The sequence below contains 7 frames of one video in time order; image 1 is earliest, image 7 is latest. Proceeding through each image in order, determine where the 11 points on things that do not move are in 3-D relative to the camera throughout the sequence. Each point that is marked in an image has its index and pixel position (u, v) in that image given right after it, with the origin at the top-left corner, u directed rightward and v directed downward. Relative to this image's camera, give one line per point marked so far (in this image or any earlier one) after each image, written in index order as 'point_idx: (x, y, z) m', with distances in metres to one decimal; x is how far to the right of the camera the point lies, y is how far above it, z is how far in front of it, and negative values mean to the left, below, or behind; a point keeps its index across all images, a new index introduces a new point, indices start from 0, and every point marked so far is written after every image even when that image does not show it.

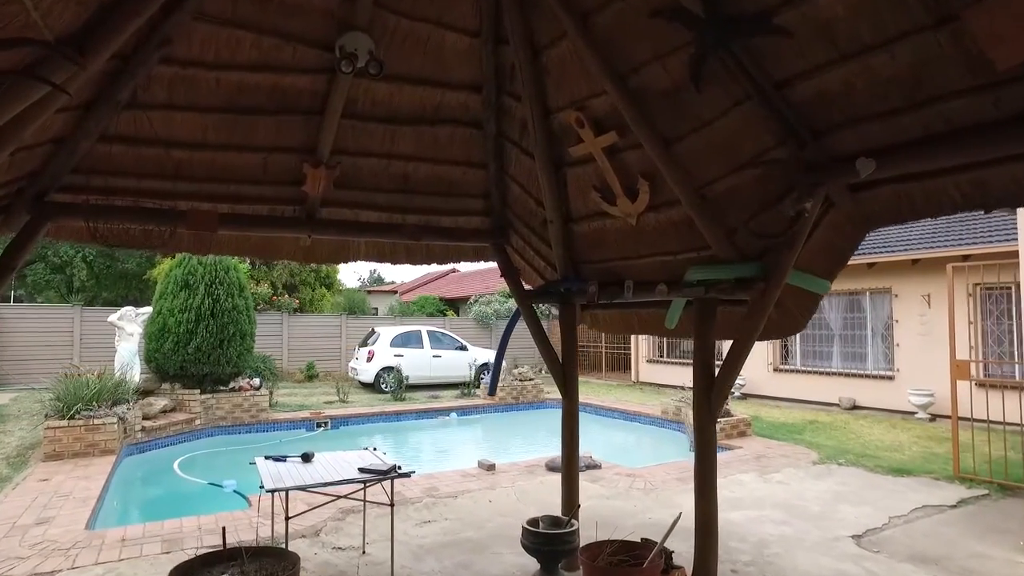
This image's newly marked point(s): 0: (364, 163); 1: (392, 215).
0: (-1.1, +0.9, +3.6) m
1: (-1.0, +0.6, +3.9) m
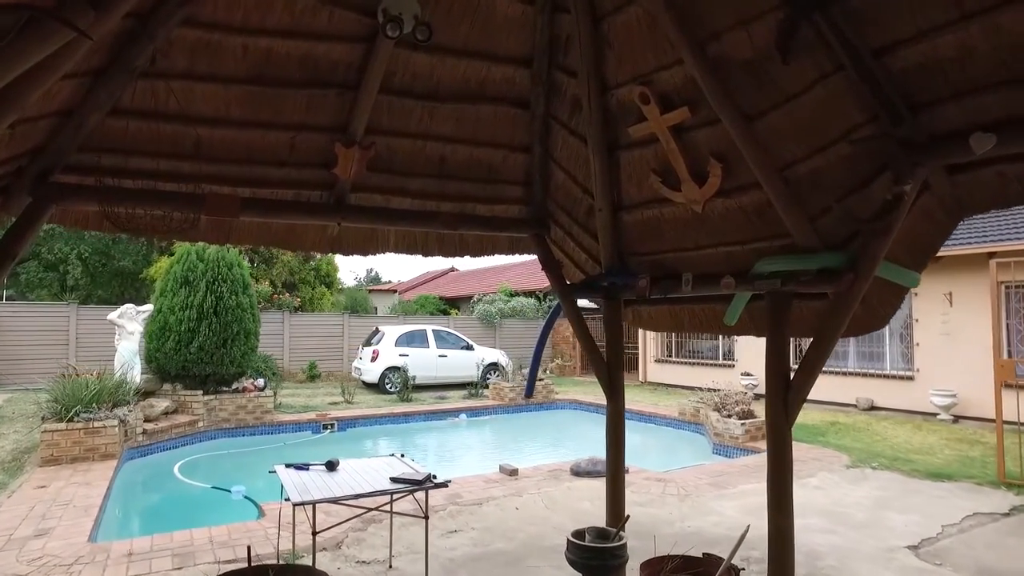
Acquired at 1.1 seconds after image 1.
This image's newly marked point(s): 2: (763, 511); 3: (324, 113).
0: (-0.8, +1.0, +3.3) m
1: (-0.6, +0.6, +3.6) m
2: (+2.7, -2.4, +5.2) m
3: (-1.2, +1.1, +3.0) m
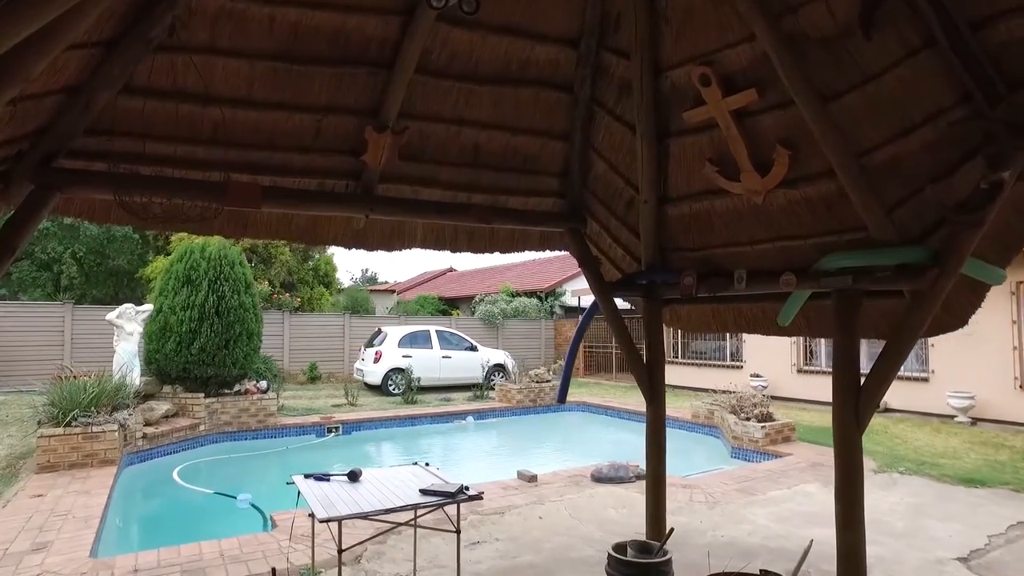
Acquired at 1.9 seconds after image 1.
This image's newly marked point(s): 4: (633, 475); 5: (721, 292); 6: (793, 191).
0: (-0.5, +1.0, +3.0) m
1: (-0.4, +0.7, +3.4) m
2: (+3.0, -2.4, +5.0) m
3: (-0.9, +1.1, +2.8) m
4: (+1.6, -2.4, +6.2) m
5: (+1.4, 0.0, +3.2) m
6: (+1.6, +0.6, +2.8) m
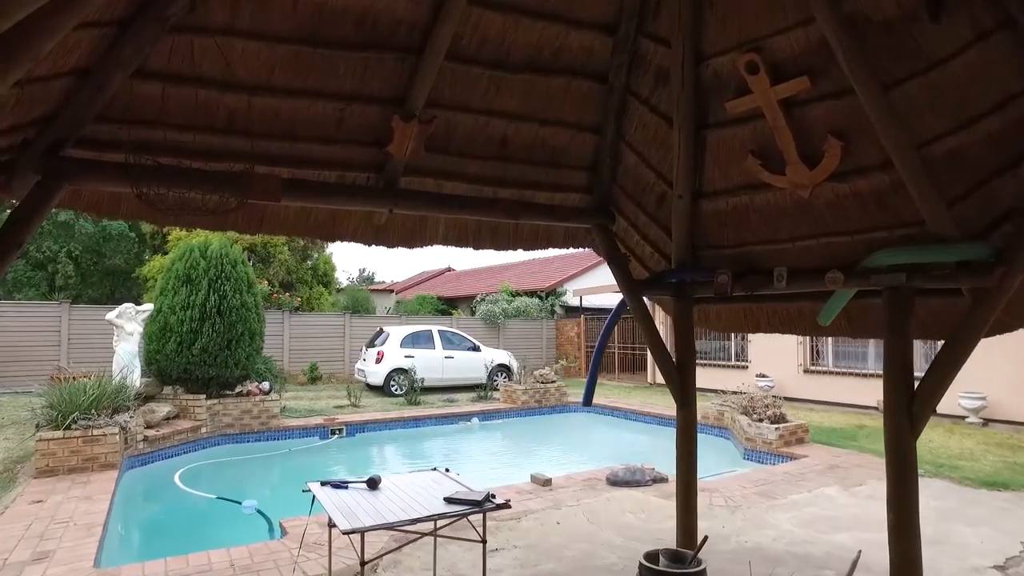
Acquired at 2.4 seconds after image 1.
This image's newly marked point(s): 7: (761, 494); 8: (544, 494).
0: (-0.3, +1.0, +2.9) m
1: (-0.2, +0.7, +3.2) m
2: (+3.2, -2.4, +4.9) m
3: (-0.7, +1.1, +2.6) m
4: (+1.8, -2.4, +6.1) m
5: (+1.6, 0.0, +3.1) m
6: (+1.8, +0.6, +2.6) m
7: (+2.9, -2.4, +5.6) m
8: (+0.4, -2.5, +5.6) m
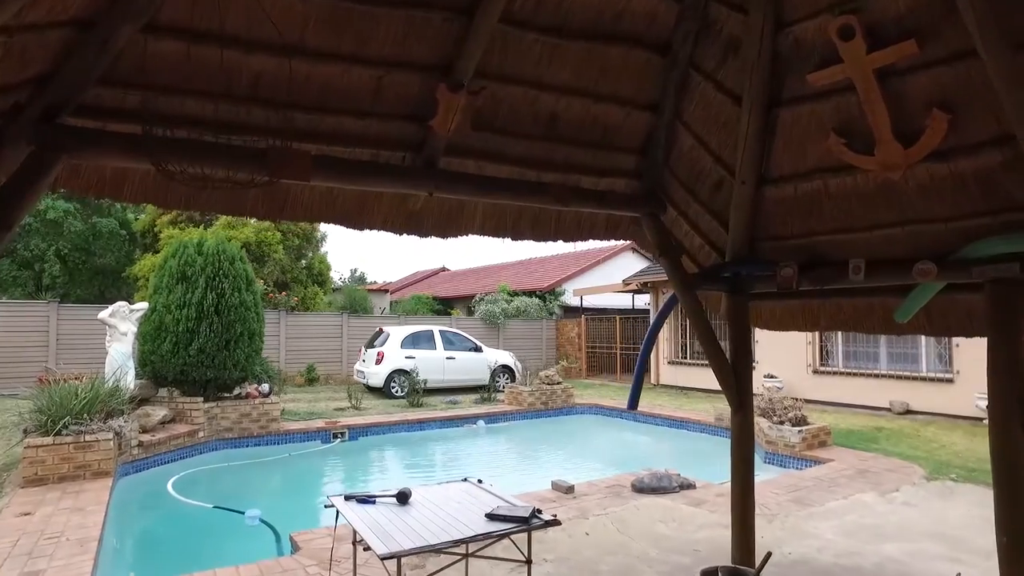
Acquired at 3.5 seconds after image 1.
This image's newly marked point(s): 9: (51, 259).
0: (0.0, +1.1, +2.6) m
1: (+0.1, +0.7, +2.9) m
2: (+3.4, -2.4, +4.6) m
3: (-0.4, +1.2, +2.3) m
4: (+2.0, -2.4, +5.8) m
5: (+1.9, 0.0, +2.8) m
6: (+2.1, +0.6, +2.4) m
7: (+3.2, -2.4, +5.3) m
8: (+0.6, -2.4, +5.4) m
9: (-16.3, +1.1, +16.8) m
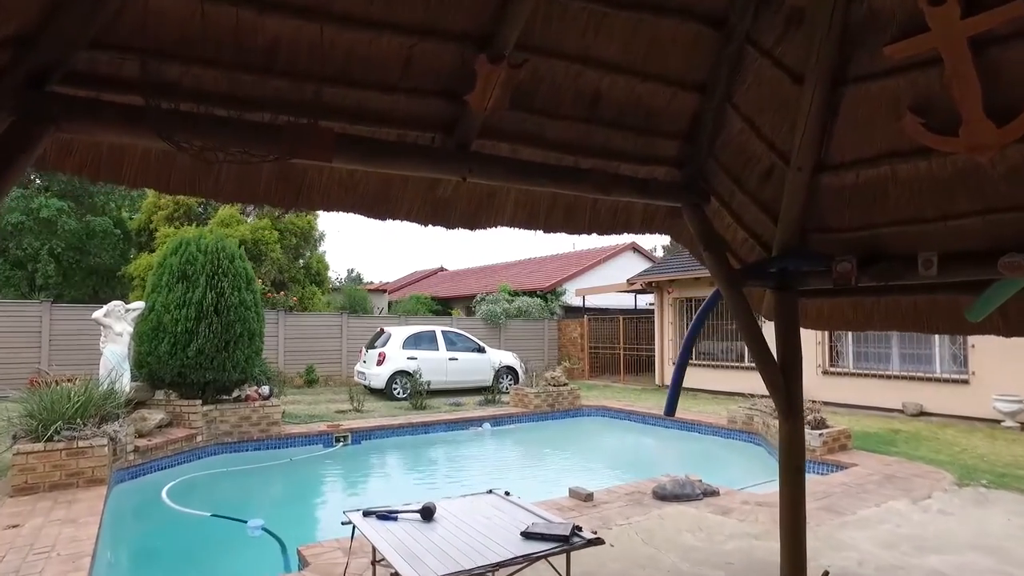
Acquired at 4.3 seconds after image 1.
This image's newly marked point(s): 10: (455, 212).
0: (+0.2, +1.1, +2.3) m
1: (+0.3, +0.7, +2.7) m
2: (+3.6, -2.4, +4.4) m
3: (-0.2, +1.2, +2.1) m
4: (+2.2, -2.4, +5.6) m
5: (+2.1, 0.0, +2.6) m
6: (+2.3, +0.6, +2.1) m
7: (+3.4, -2.4, +5.1) m
8: (+0.8, -2.4, +5.1) m
9: (-16.2, +1.1, +16.4) m
10: (-0.3, +0.4, +2.7) m
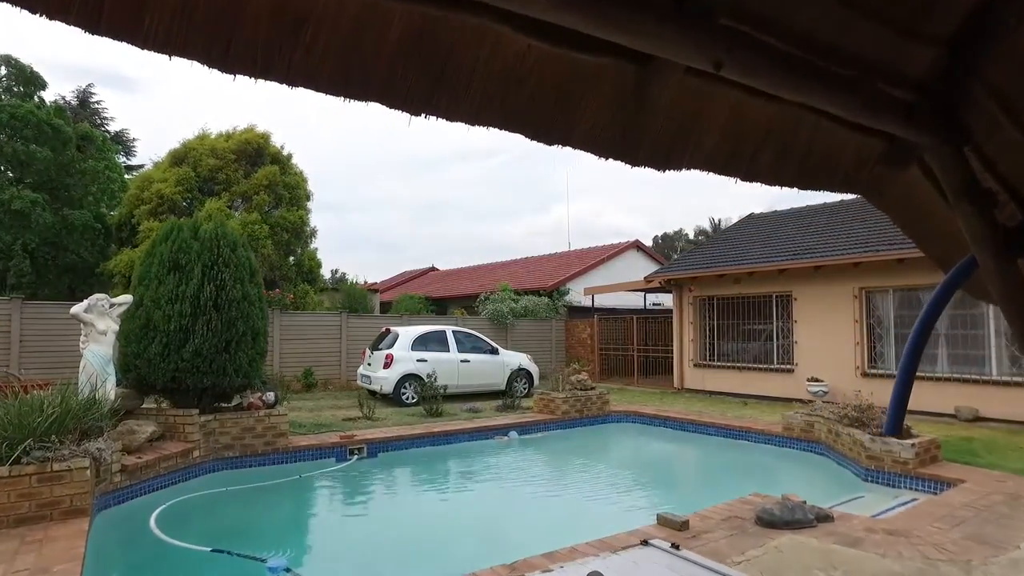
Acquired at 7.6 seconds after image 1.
0: (+1.0, +1.2, +1.4) m
1: (+1.1, +0.9, +1.8) m
2: (+4.4, -2.2, +3.6) m
3: (+0.6, +1.4, +1.2) m
4: (+2.9, -2.3, +4.7) m
5: (+2.9, +0.2, +1.7) m
6: (+3.2, +0.8, +1.3) m
7: (+4.1, -2.2, +4.2) m
8: (+1.6, -2.3, +4.2) m
9: (-15.7, +1.2, +15.0) m
10: (+0.5, +0.6, +1.8) m
